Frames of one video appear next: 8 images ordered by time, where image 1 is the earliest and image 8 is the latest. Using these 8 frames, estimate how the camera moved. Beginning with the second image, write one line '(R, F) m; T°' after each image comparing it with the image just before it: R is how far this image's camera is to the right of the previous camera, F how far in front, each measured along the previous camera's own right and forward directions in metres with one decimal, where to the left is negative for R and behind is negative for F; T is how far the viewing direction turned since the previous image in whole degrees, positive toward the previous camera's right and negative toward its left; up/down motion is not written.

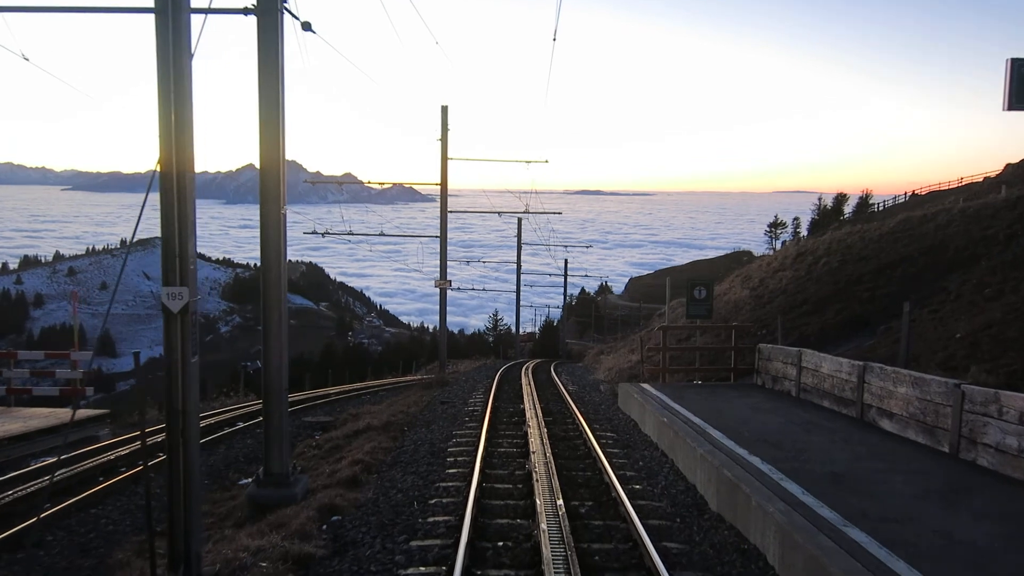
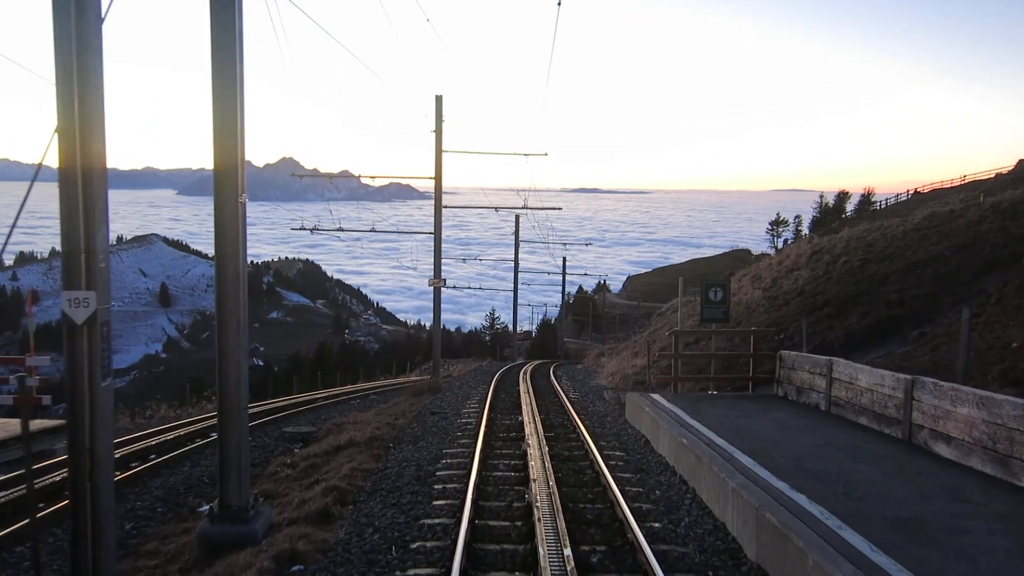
(0.0, +1.4) m; 0°
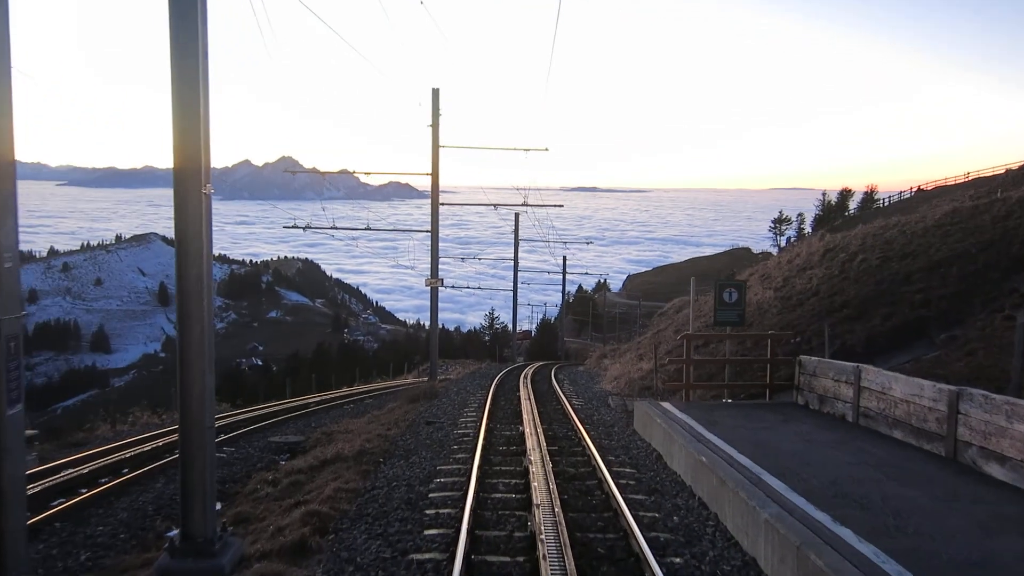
(0.0, +1.0) m; 0°
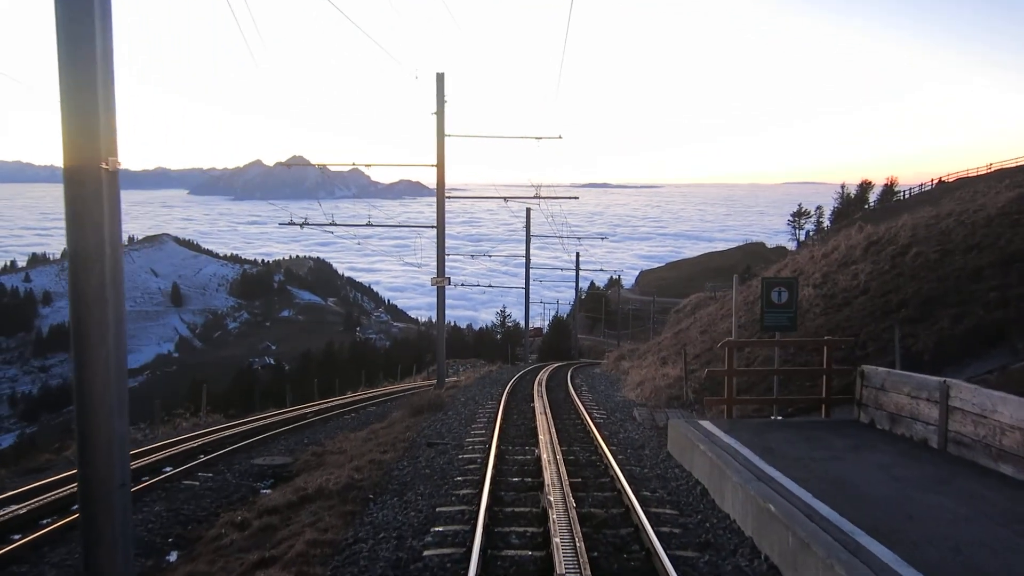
(0.0, +1.9) m; -1°
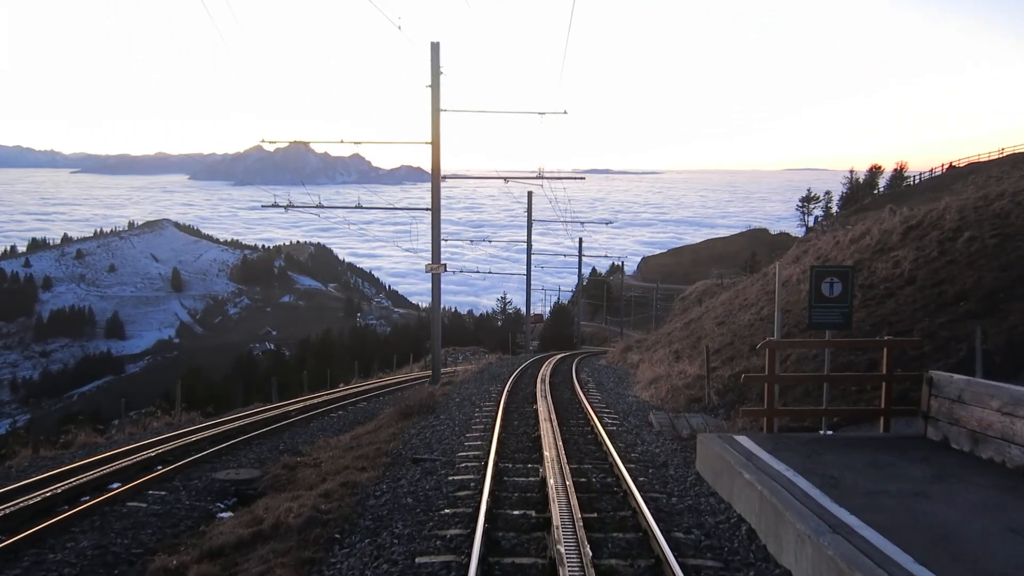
(0.0, +1.9) m; 0°
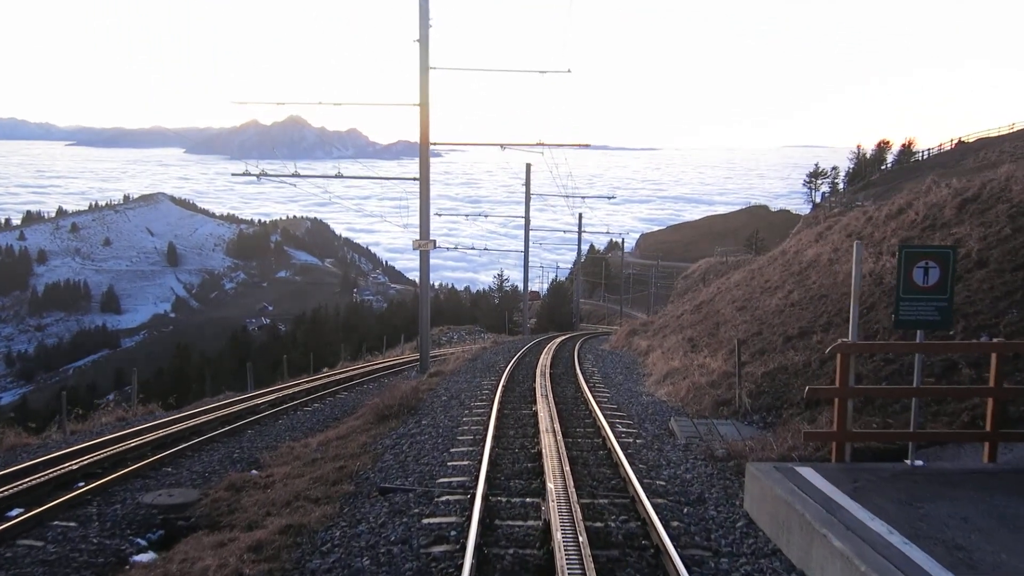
(0.0, +2.4) m; 0°
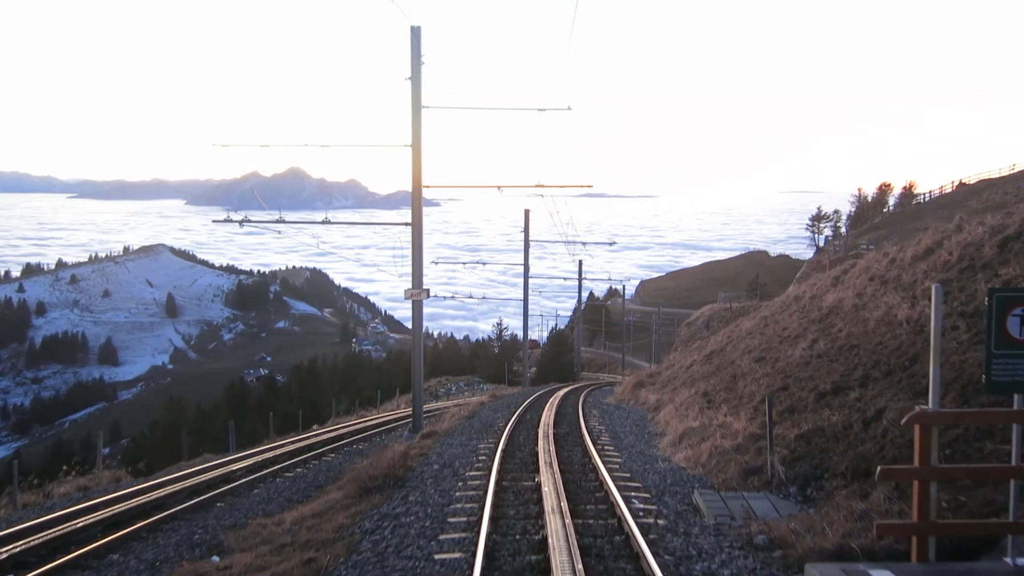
(0.0, +1.5) m; 0°
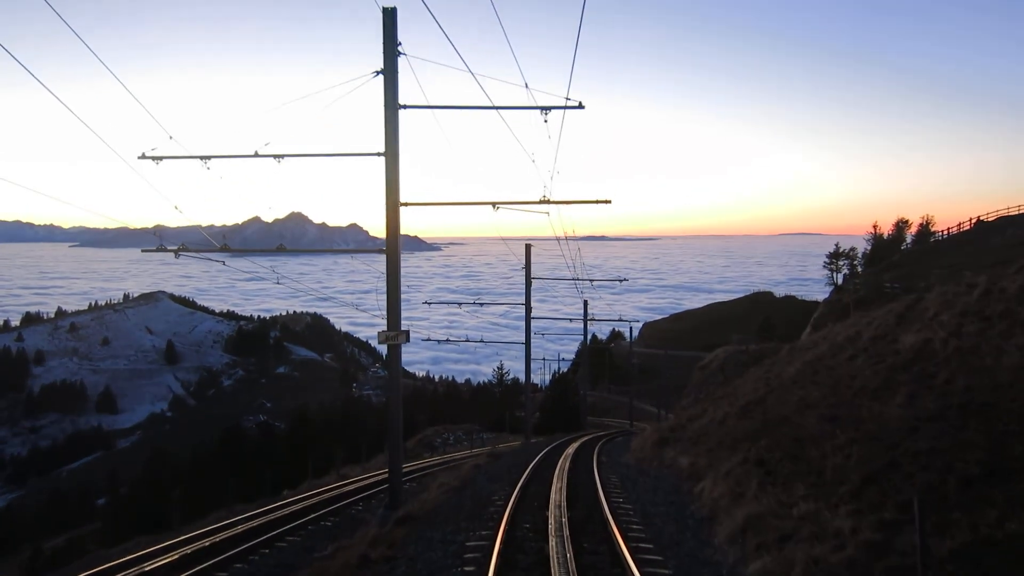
(0.0, +4.0) m; 0°
